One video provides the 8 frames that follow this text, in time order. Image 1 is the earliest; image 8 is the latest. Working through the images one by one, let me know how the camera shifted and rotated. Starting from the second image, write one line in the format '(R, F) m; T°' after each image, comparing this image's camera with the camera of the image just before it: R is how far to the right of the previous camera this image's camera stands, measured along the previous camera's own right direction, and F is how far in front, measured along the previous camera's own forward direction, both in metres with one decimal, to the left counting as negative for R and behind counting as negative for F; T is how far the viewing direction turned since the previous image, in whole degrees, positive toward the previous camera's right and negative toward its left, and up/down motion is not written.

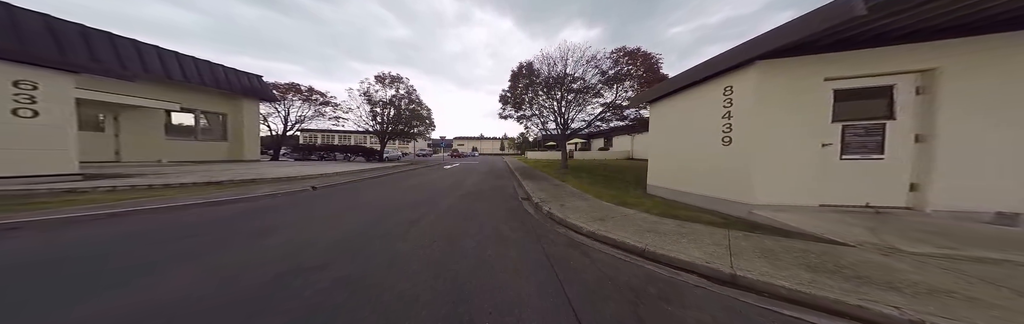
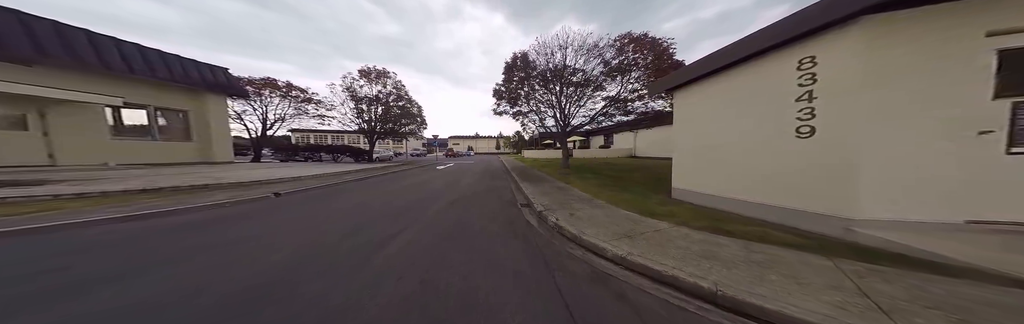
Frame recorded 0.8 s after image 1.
(-0.1, +0.8) m; +1°
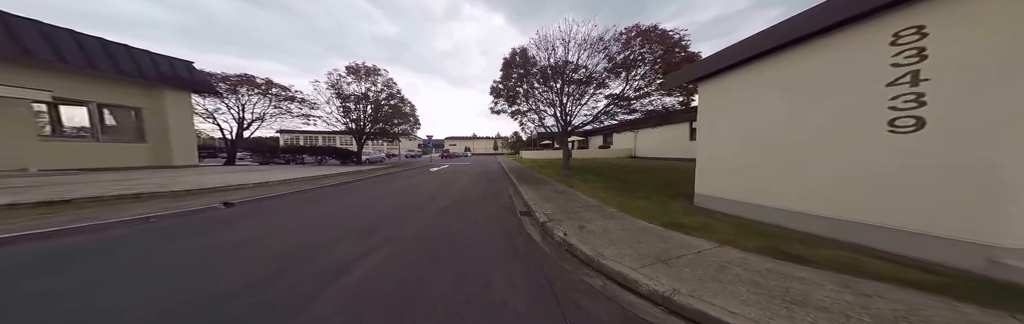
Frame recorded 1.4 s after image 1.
(0.0, +0.6) m; +1°
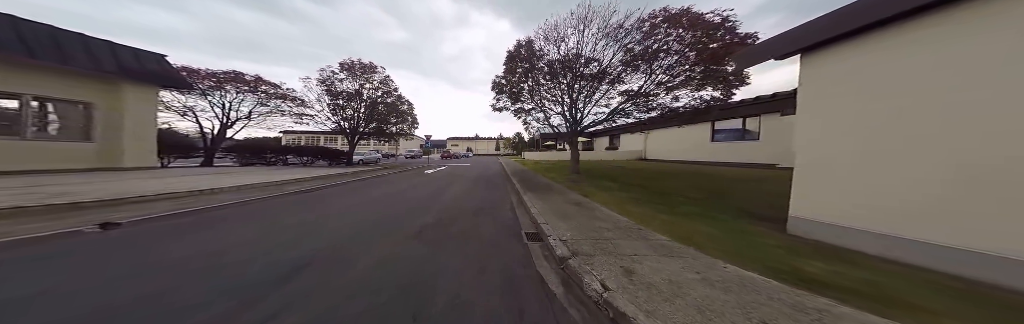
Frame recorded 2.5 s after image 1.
(0.0, +1.1) m; 0°
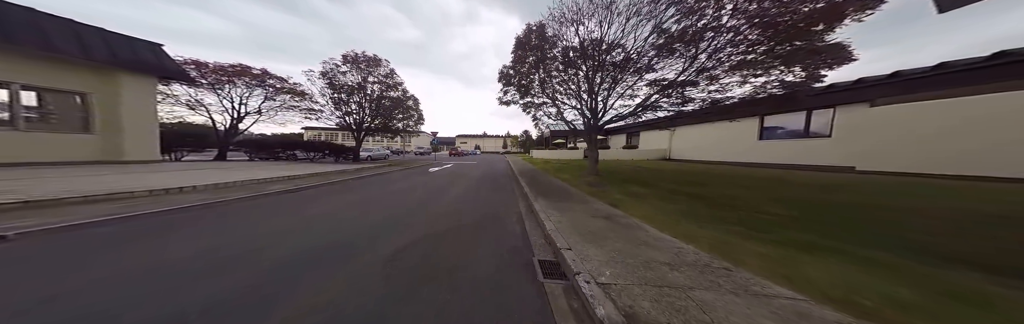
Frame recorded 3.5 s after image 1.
(0.0, +1.1) m; -3°
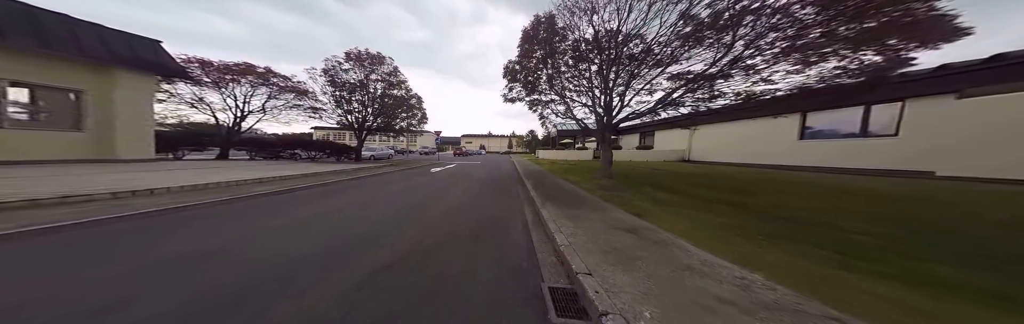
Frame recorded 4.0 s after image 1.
(0.0, +0.7) m; -2°
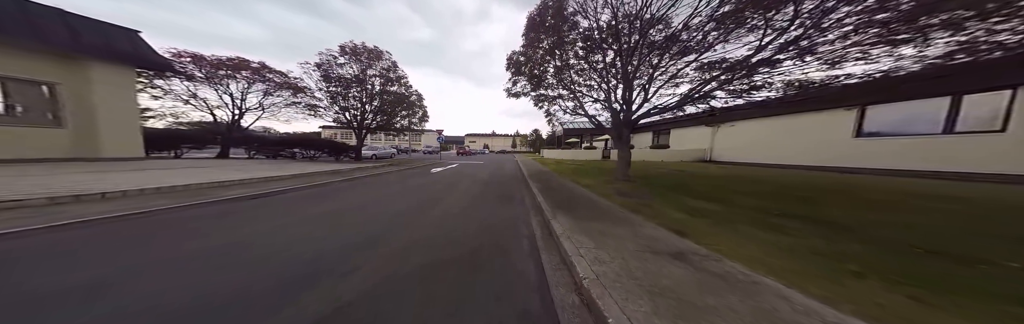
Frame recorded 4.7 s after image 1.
(0.0, +0.8) m; -2°
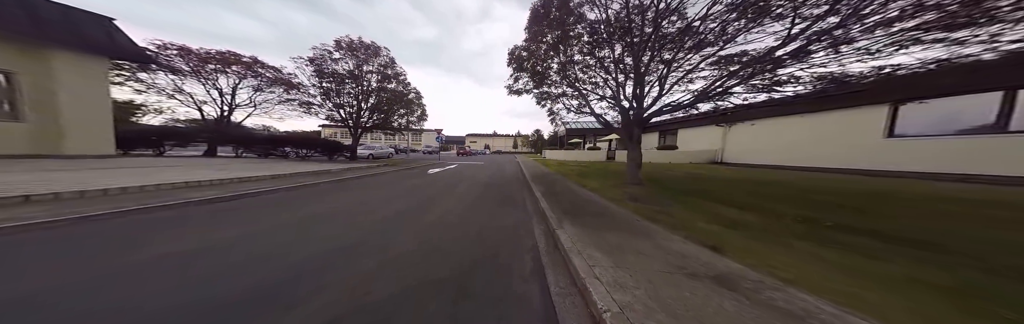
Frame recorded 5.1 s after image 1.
(0.0, +0.6) m; 0°
